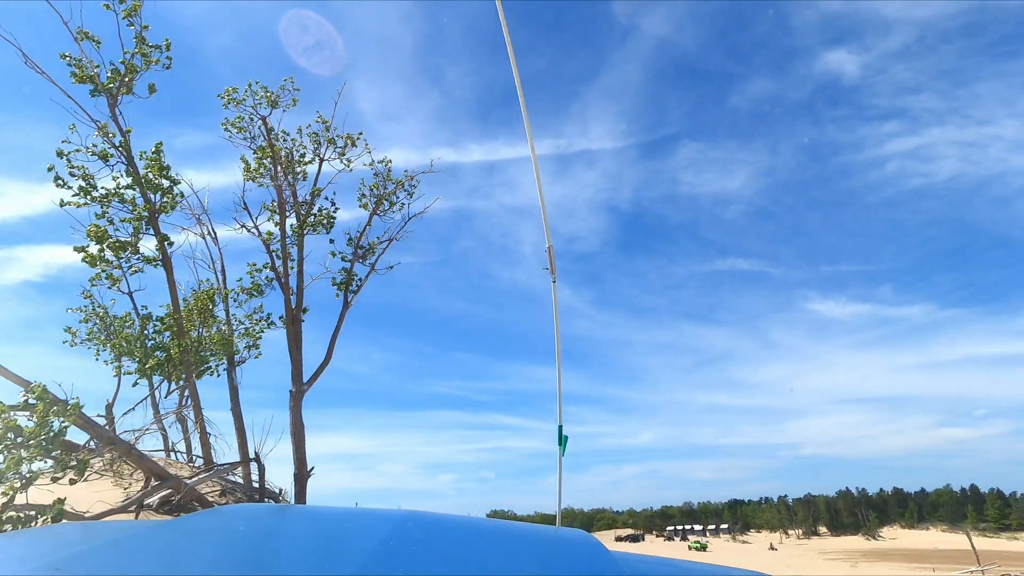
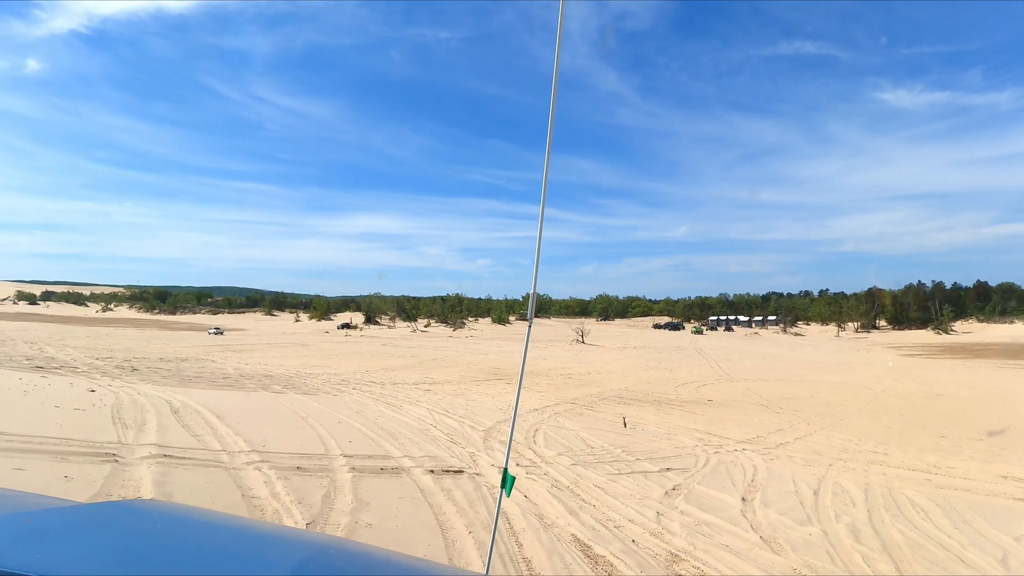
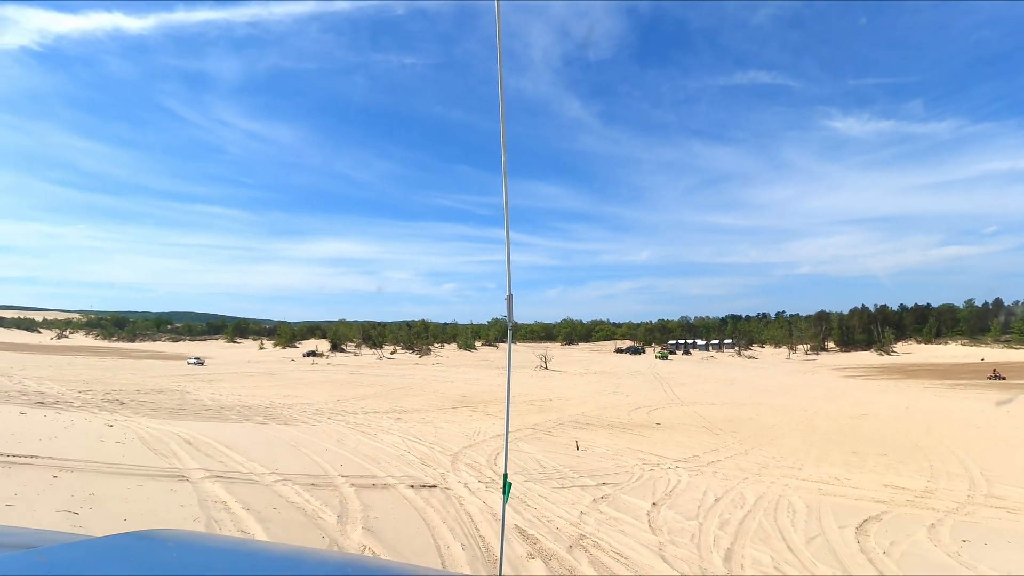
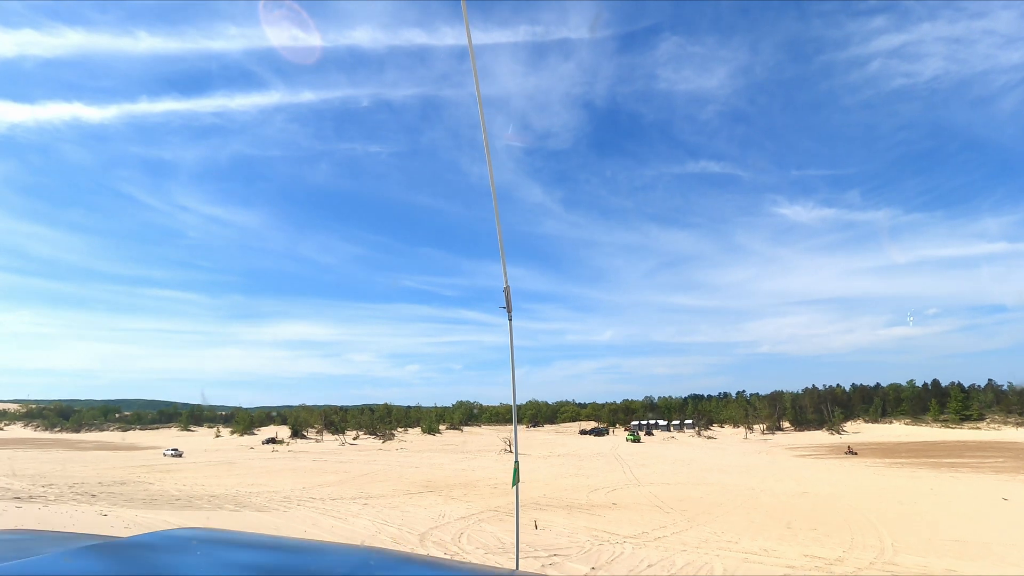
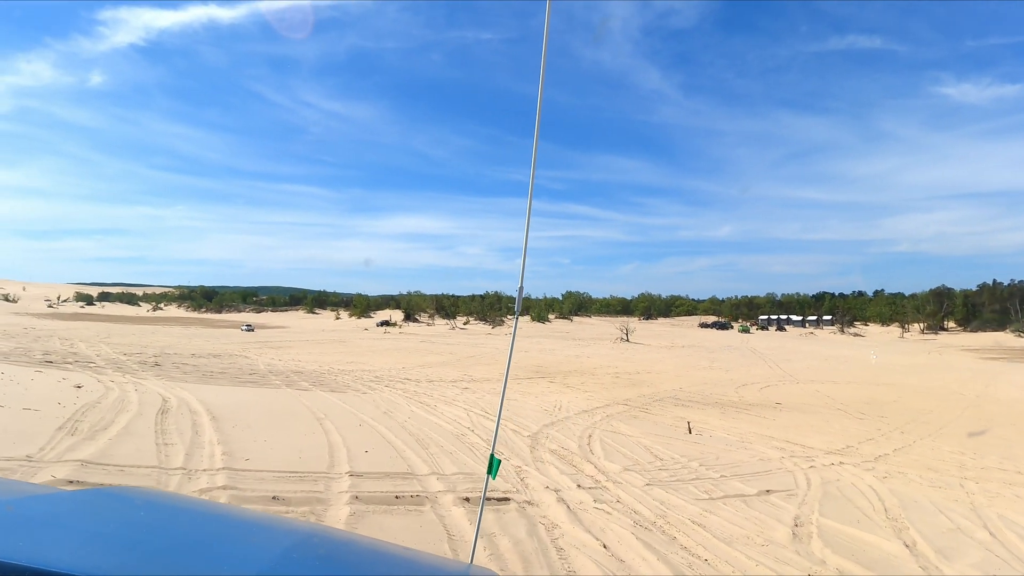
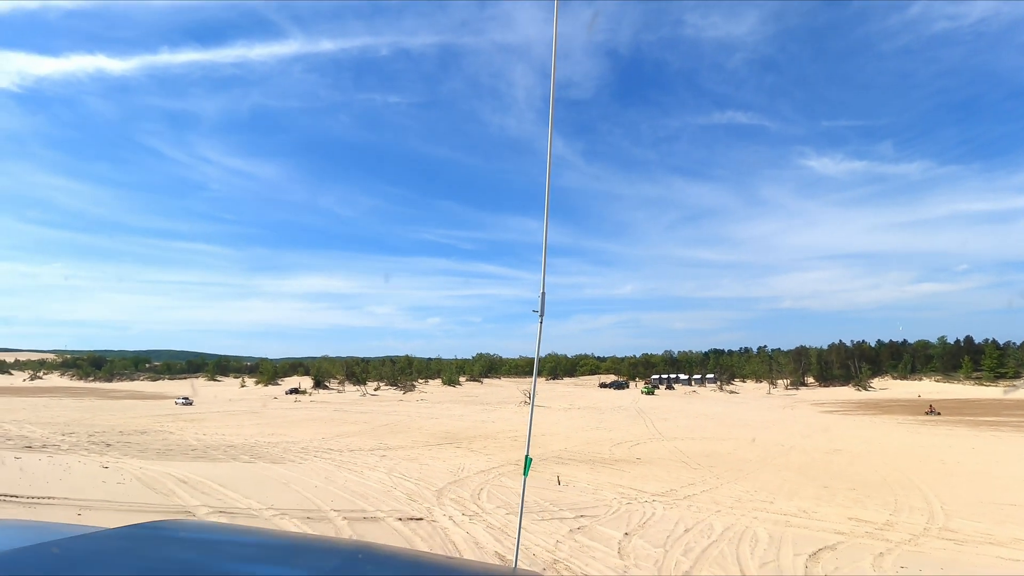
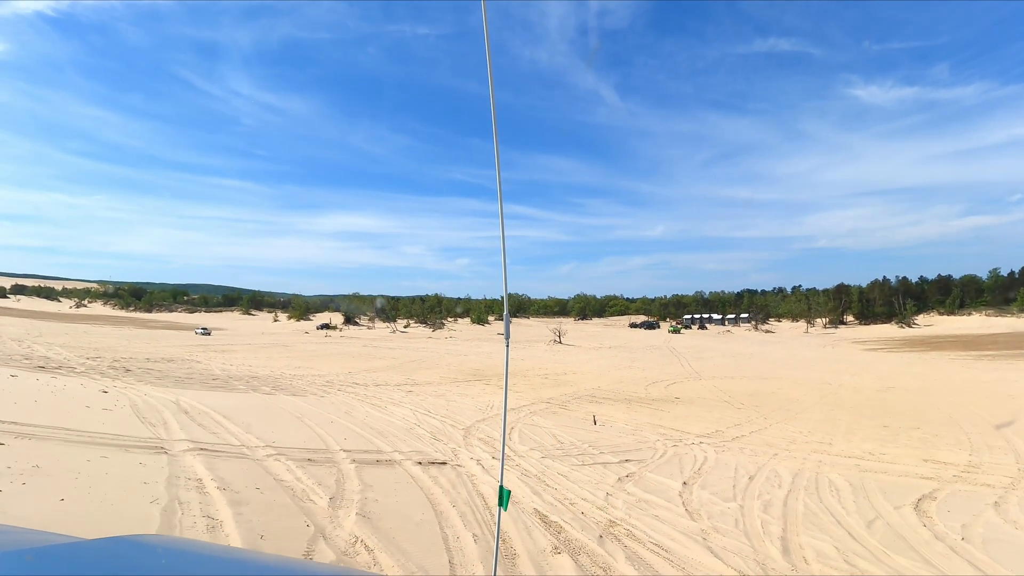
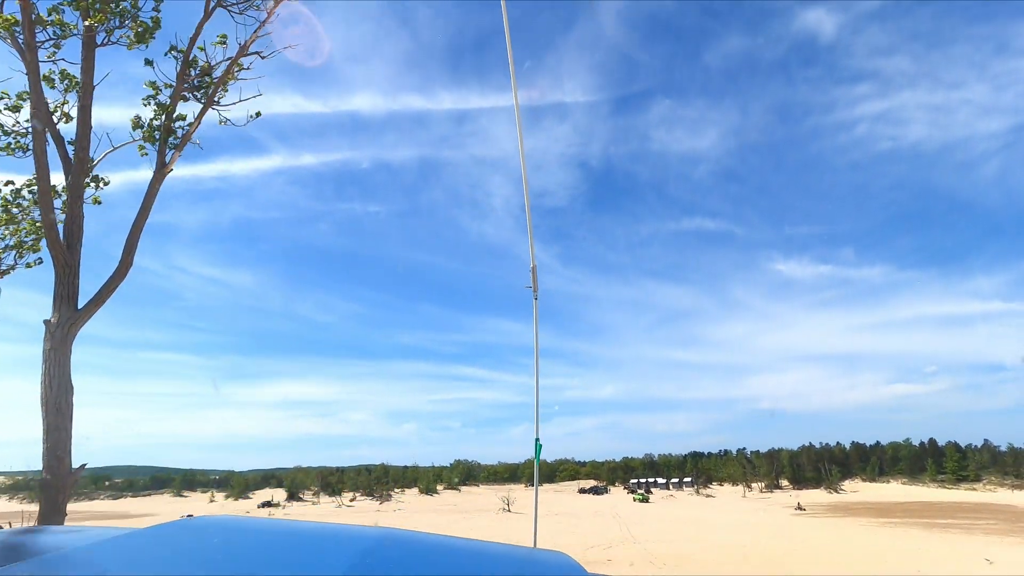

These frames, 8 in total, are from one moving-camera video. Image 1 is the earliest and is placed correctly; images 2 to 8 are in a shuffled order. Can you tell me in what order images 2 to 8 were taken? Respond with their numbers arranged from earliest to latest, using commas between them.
8, 4, 6, 3, 7, 2, 5
